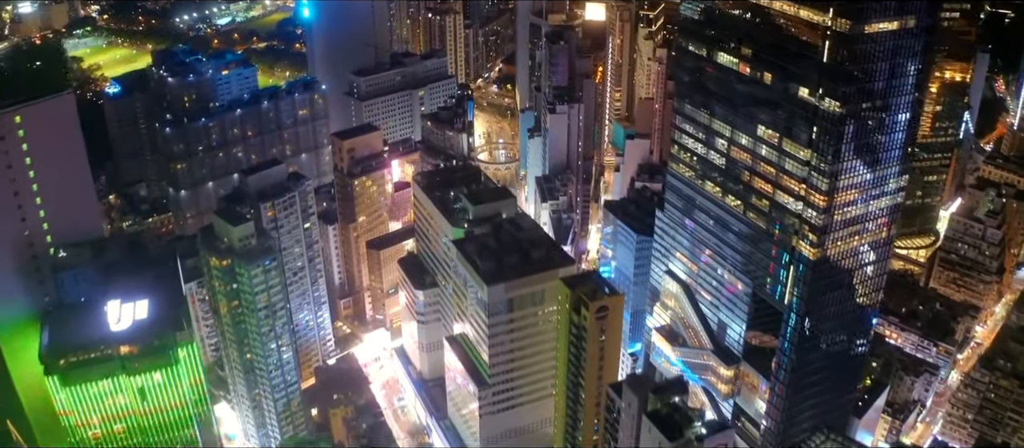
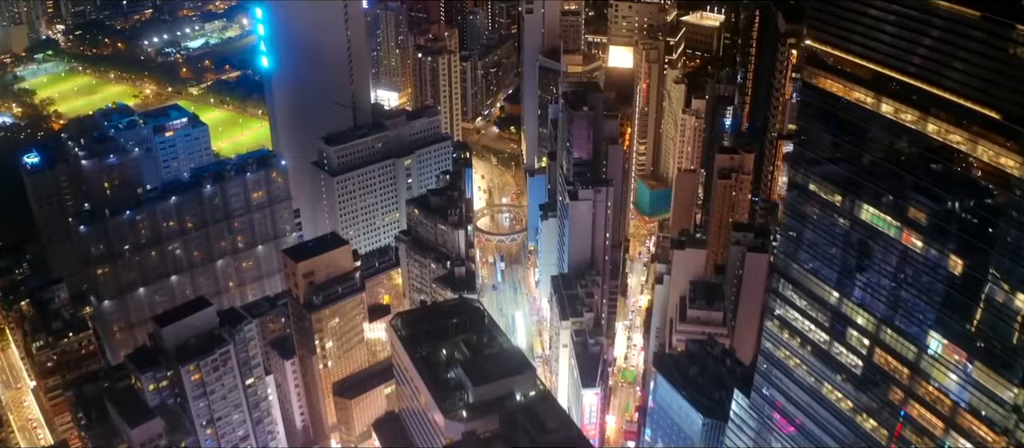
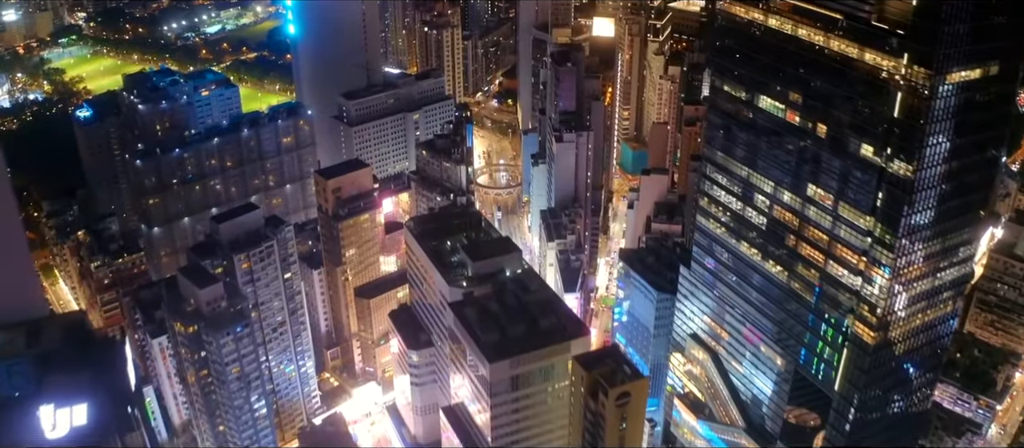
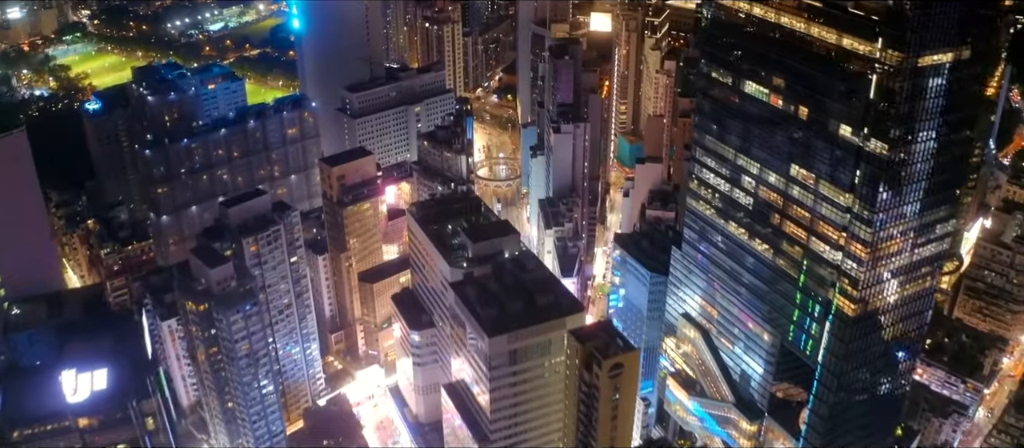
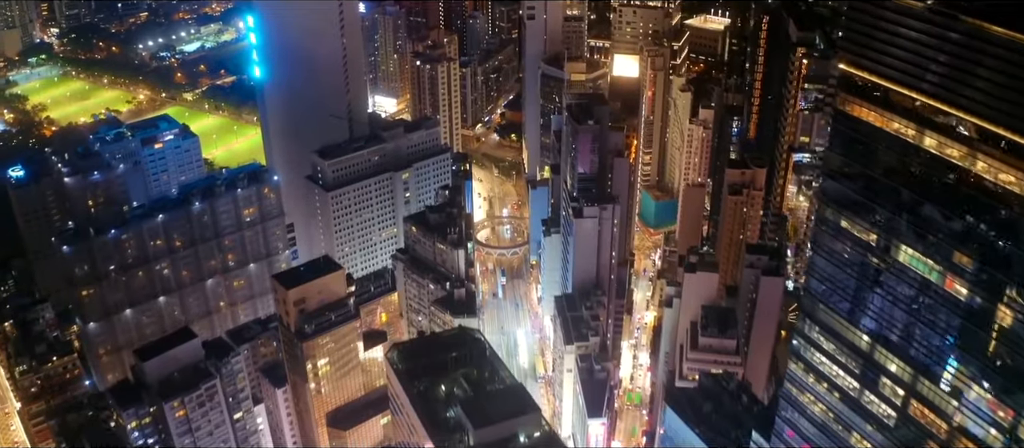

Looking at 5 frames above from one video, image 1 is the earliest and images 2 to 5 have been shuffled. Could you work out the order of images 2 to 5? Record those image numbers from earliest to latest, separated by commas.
4, 3, 2, 5
